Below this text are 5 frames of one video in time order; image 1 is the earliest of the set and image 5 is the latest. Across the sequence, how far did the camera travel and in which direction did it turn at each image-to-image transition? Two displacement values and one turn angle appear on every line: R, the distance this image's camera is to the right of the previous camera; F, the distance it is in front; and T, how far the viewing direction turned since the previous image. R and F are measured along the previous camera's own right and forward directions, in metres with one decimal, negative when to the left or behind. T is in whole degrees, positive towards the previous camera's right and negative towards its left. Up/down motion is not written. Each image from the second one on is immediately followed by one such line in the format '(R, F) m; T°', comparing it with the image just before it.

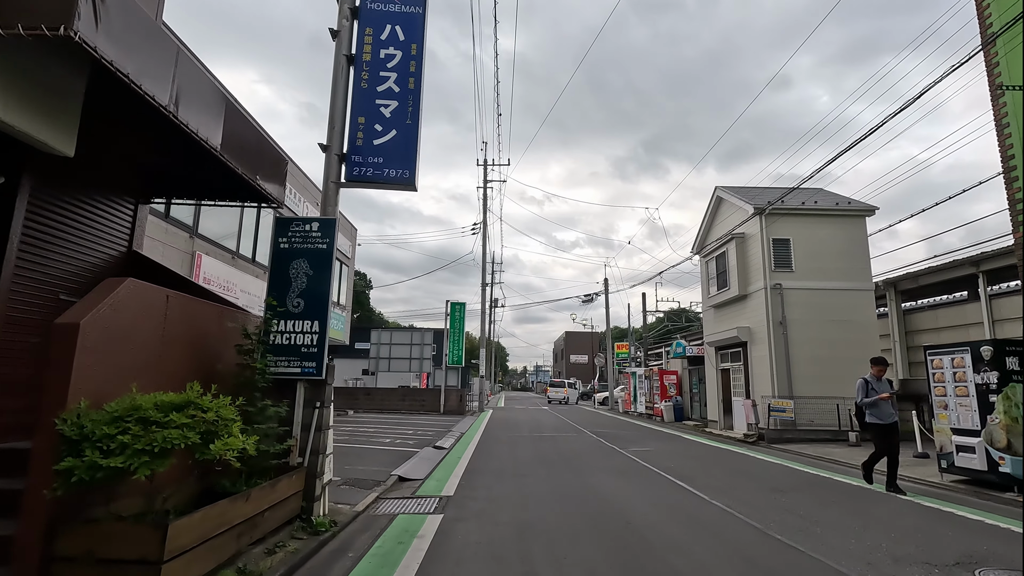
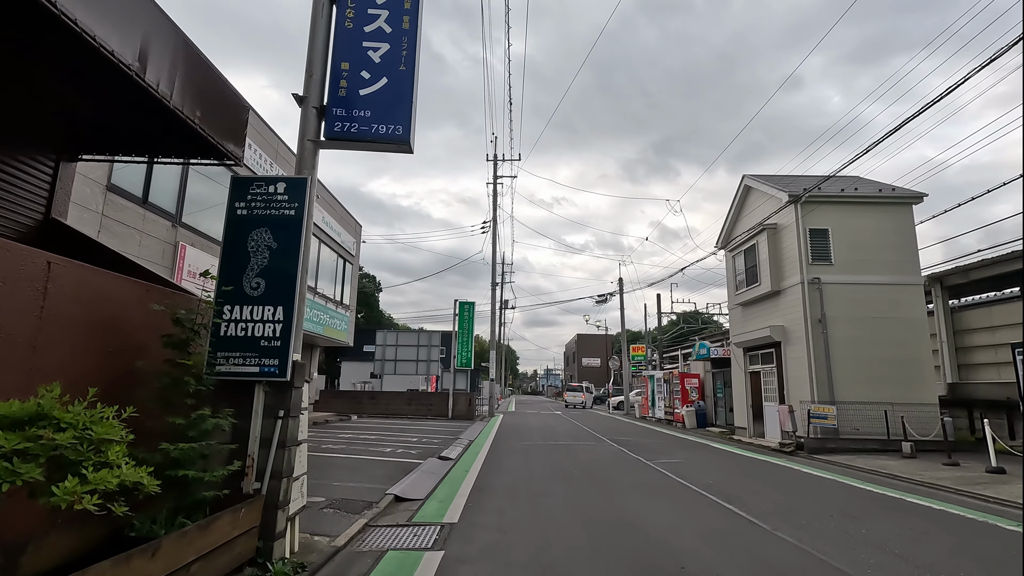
(-0.1, +1.2) m; -1°
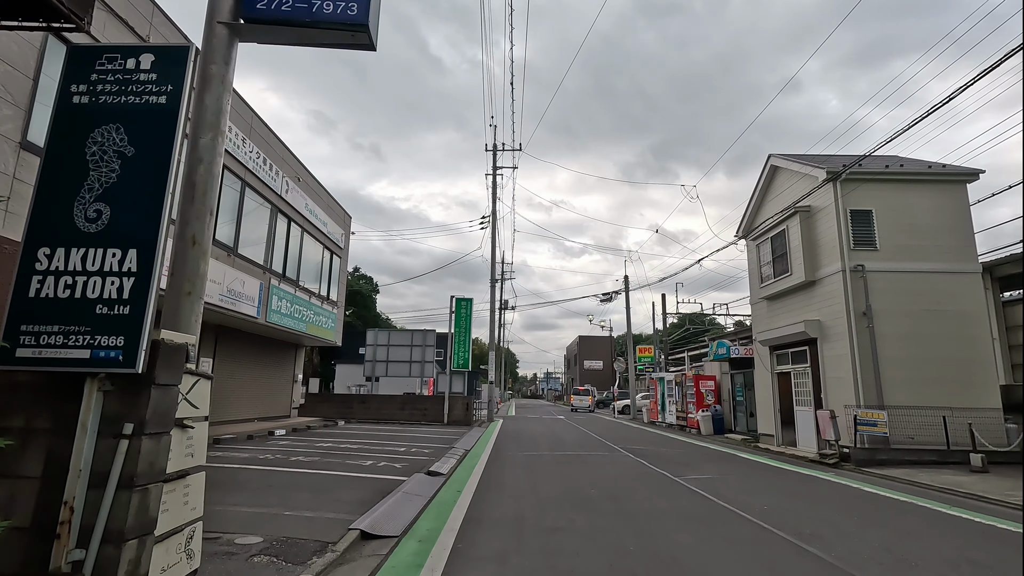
(0.0, +1.6) m; 0°
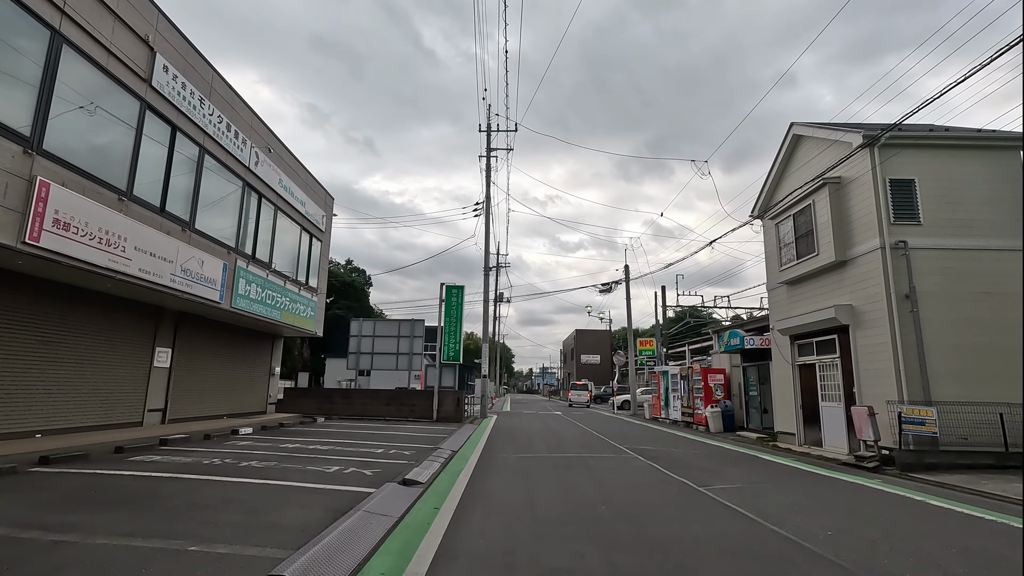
(0.0, +1.5) m; 0°
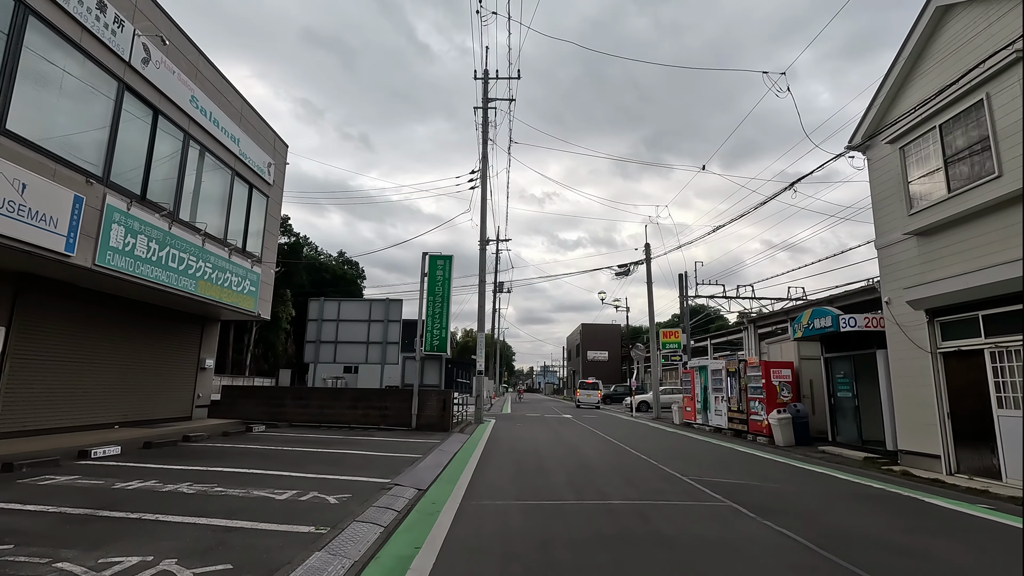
(-0.1, +4.5) m; 0°
